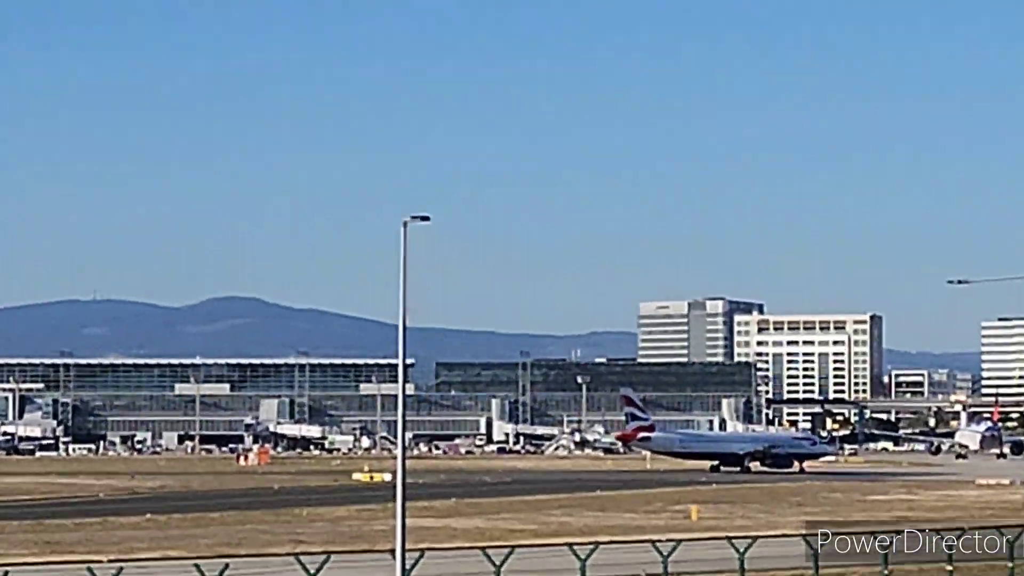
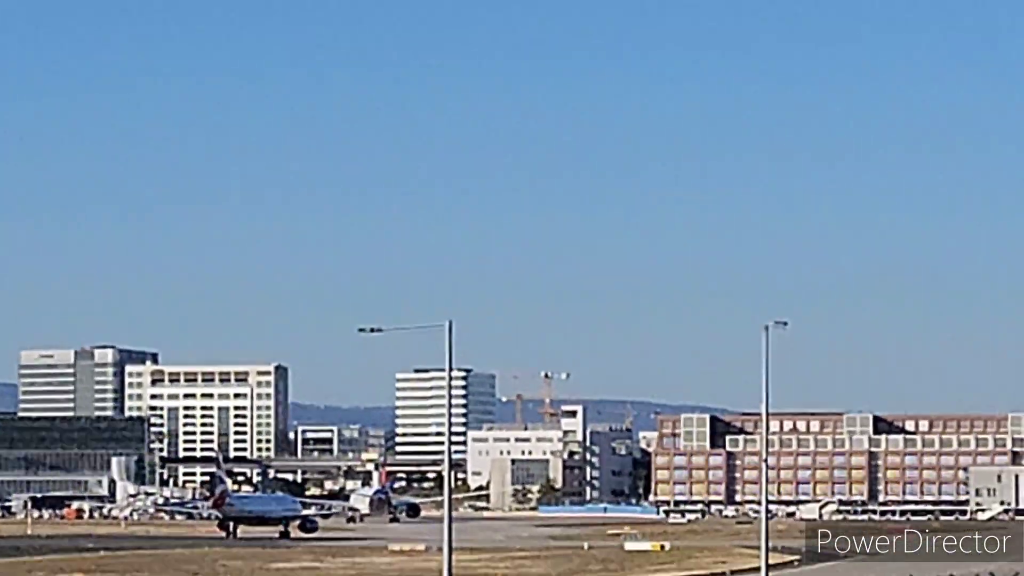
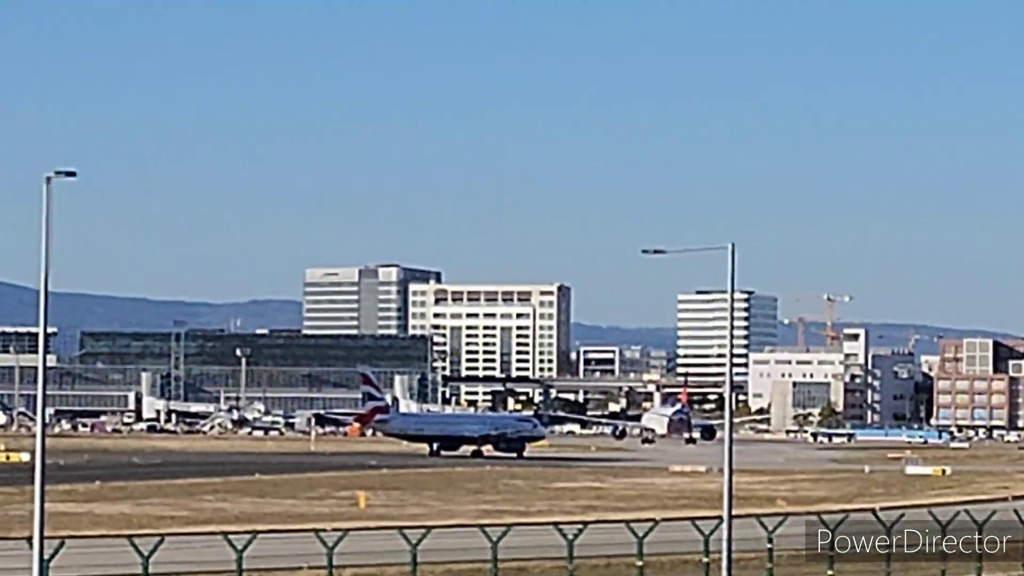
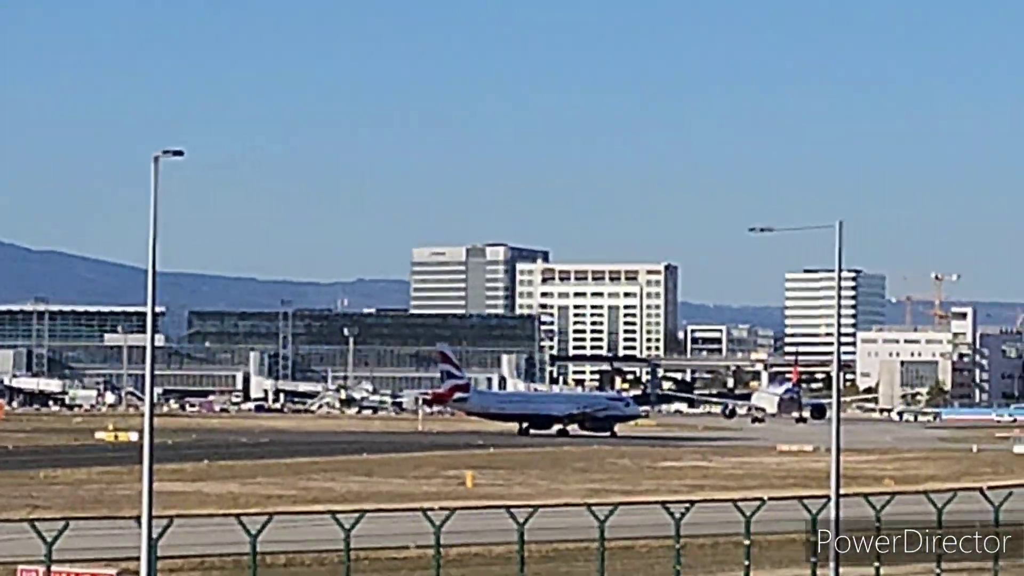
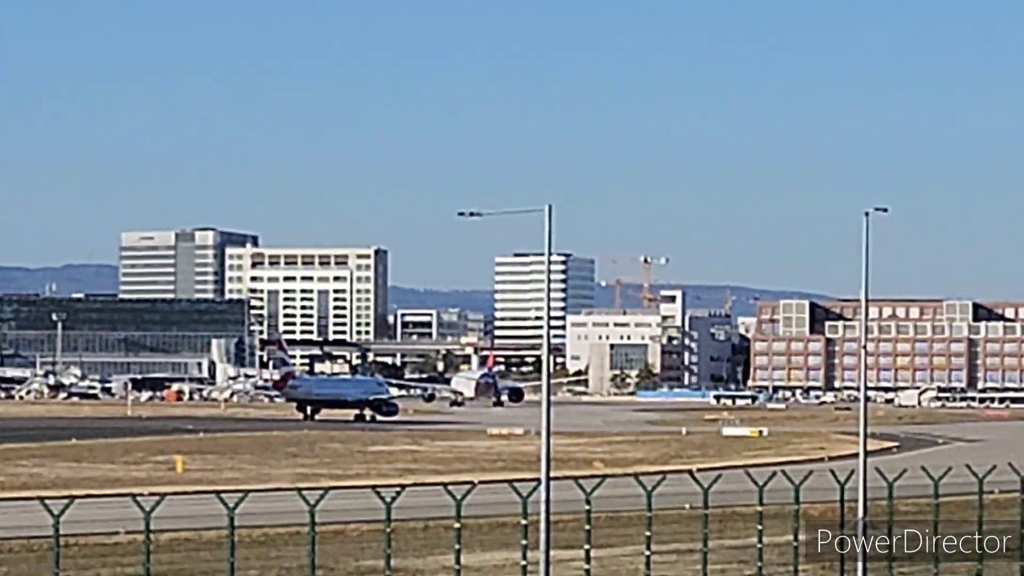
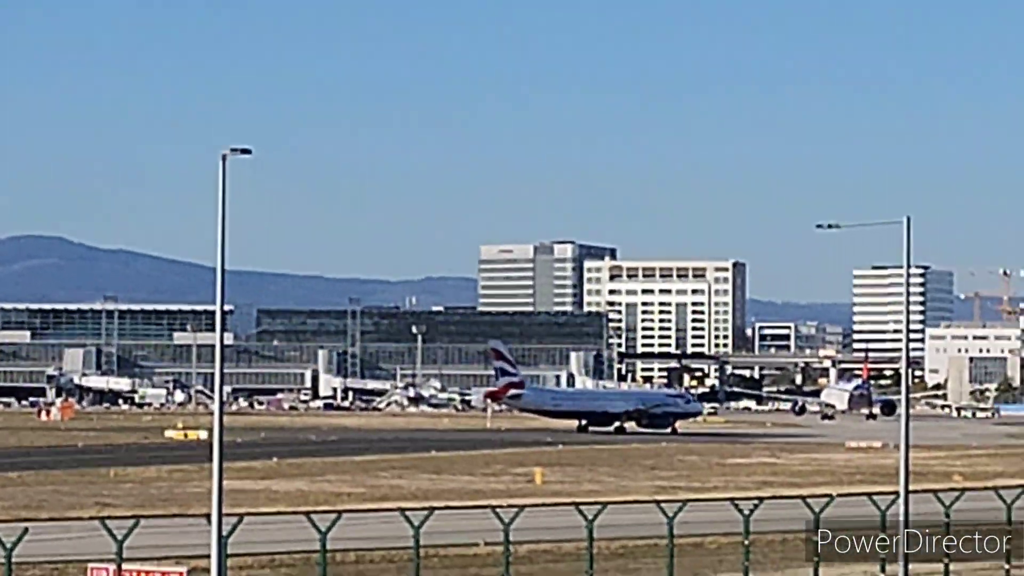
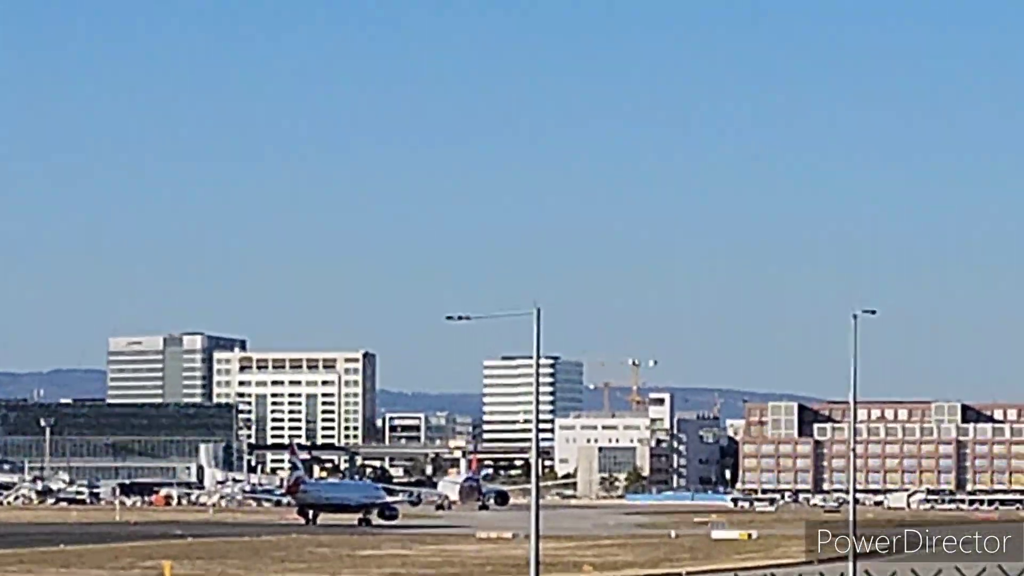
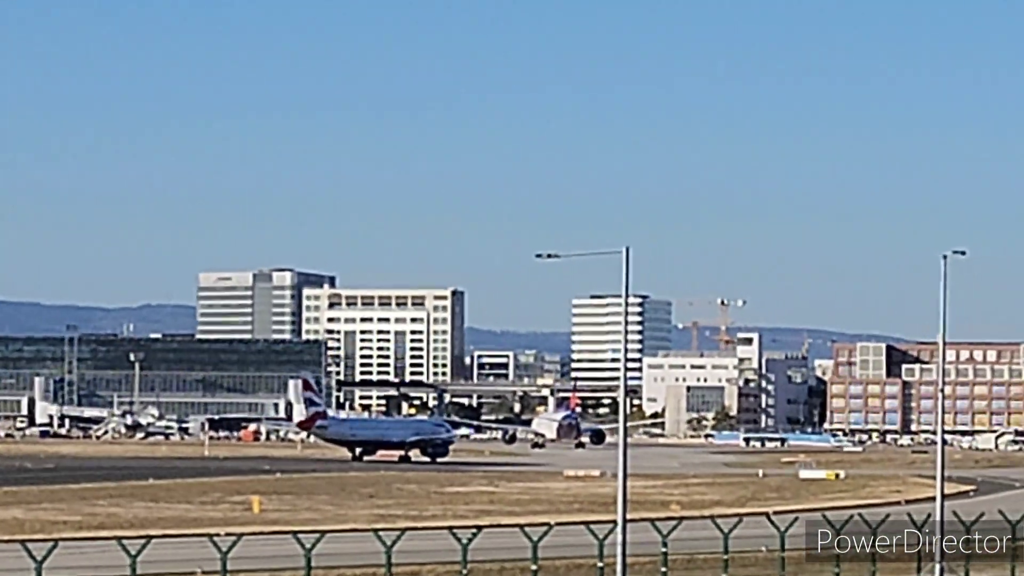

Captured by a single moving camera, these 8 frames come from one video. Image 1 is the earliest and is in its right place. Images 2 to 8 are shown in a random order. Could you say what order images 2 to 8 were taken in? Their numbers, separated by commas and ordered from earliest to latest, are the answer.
6, 4, 3, 8, 5, 7, 2
